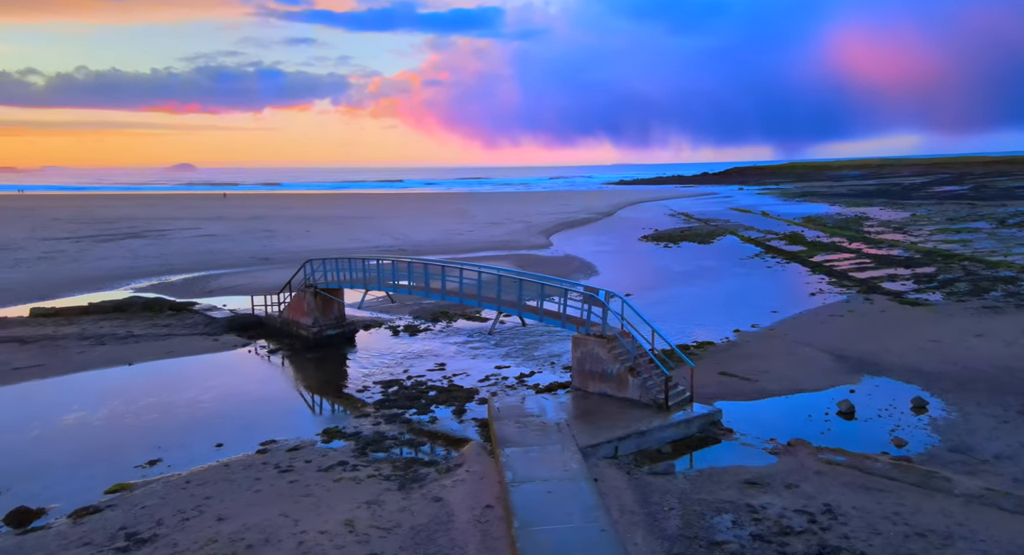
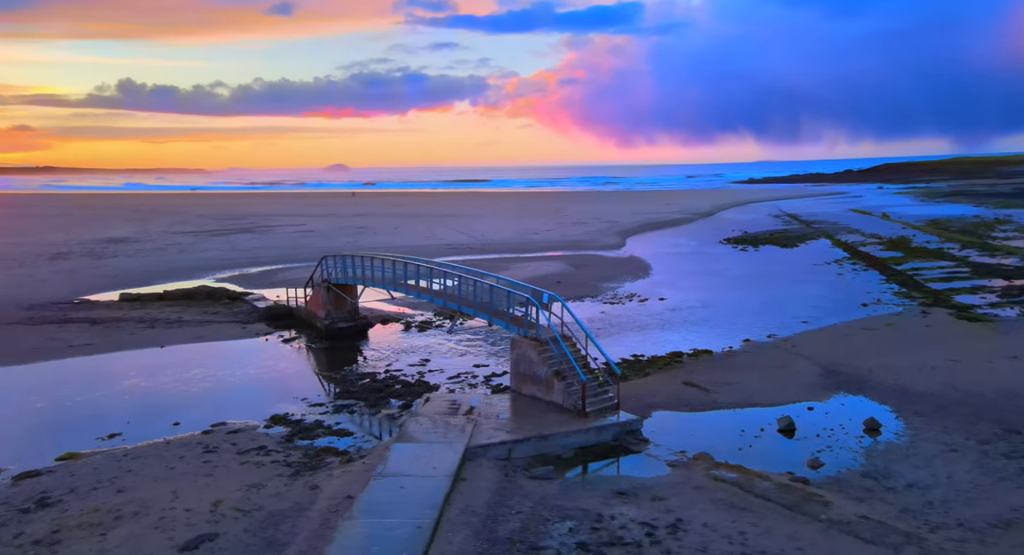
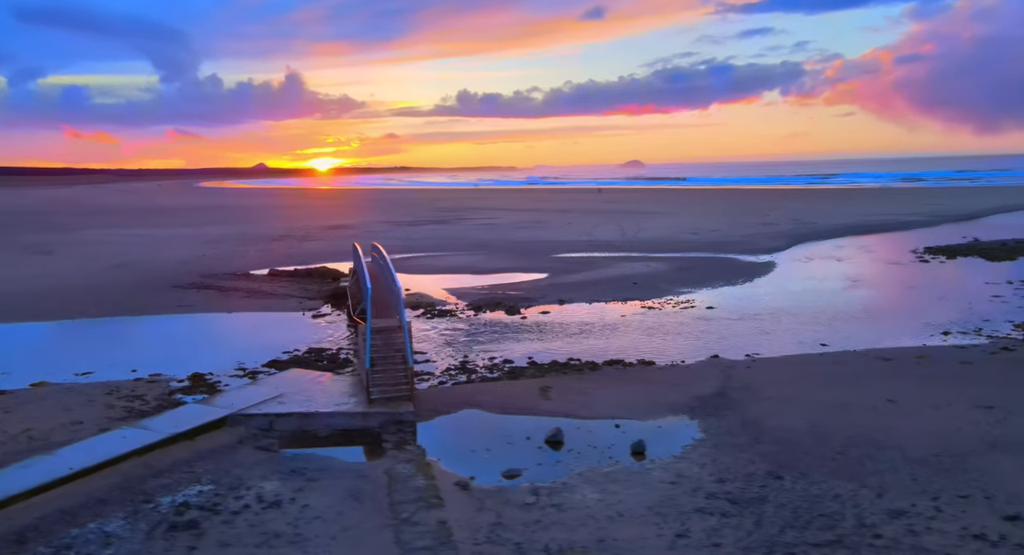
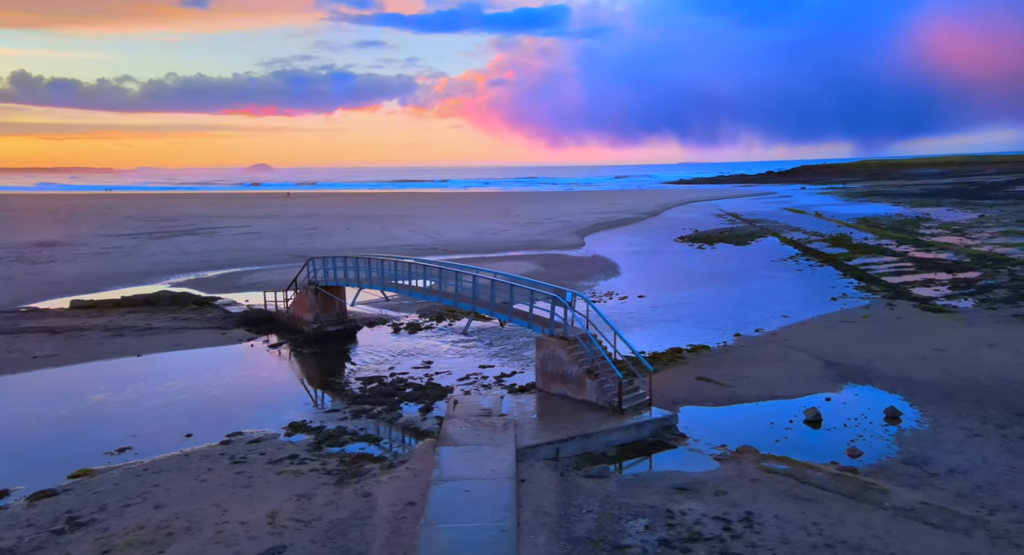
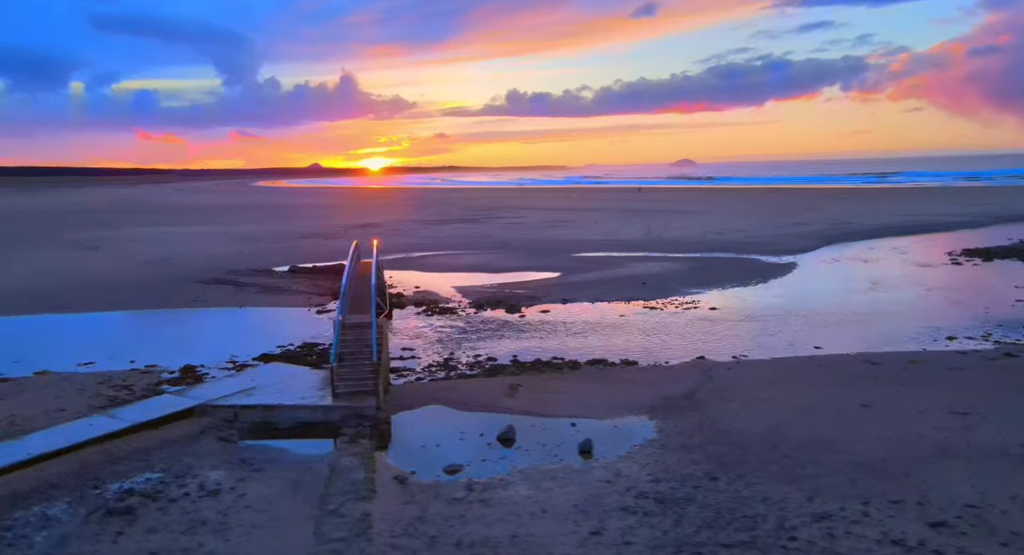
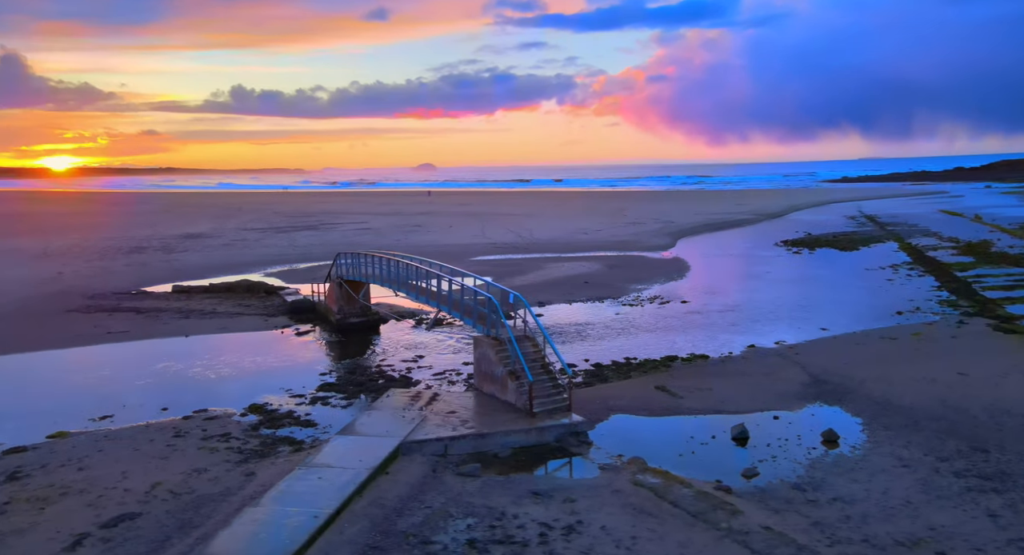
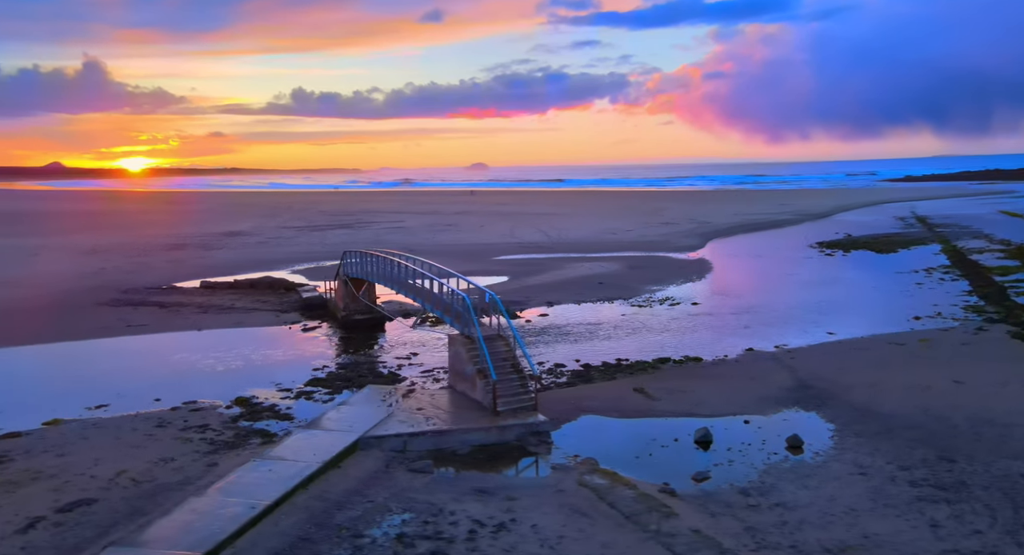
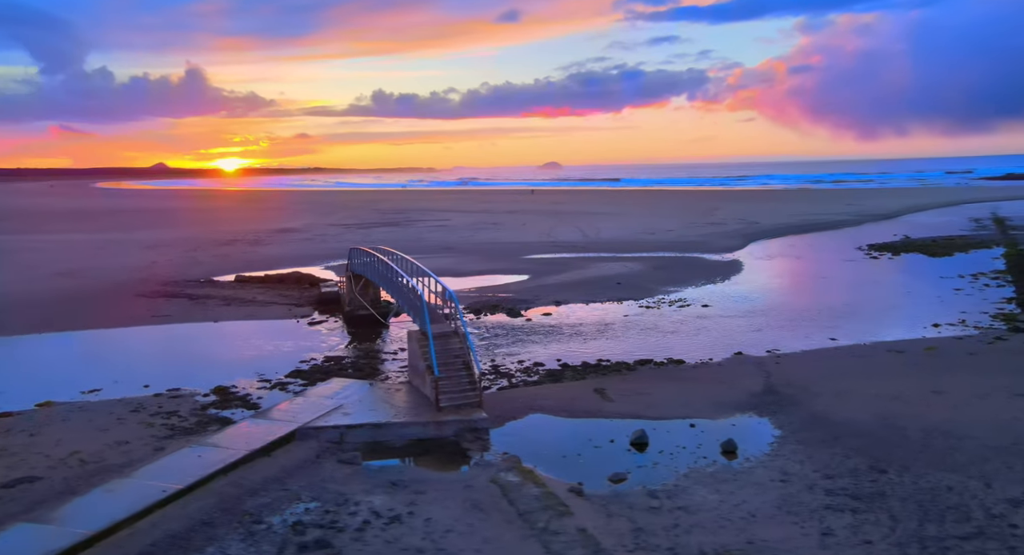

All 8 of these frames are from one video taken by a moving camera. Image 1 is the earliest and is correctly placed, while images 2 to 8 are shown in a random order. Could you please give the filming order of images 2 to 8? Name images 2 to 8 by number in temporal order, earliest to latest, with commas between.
4, 2, 6, 7, 8, 3, 5
